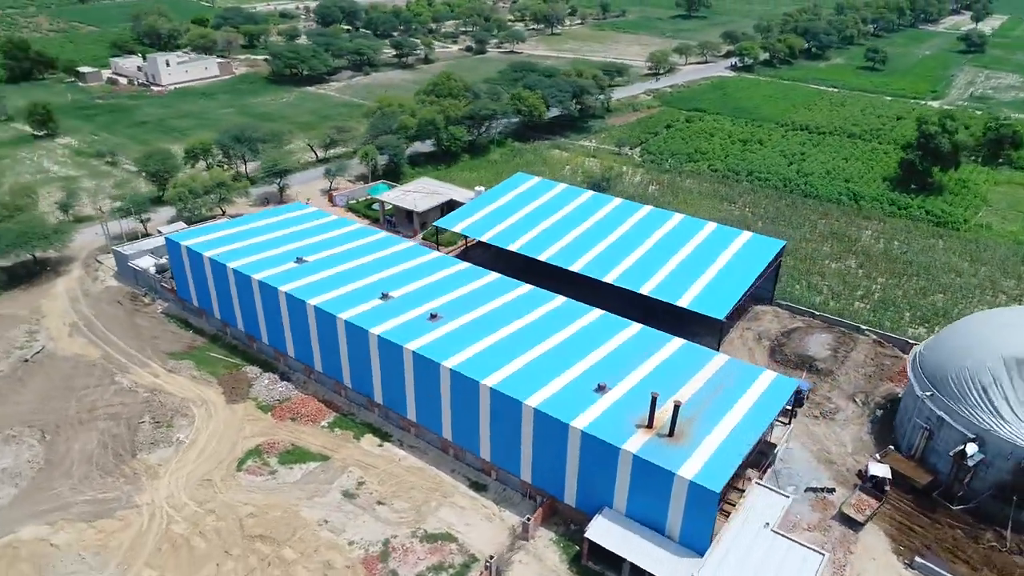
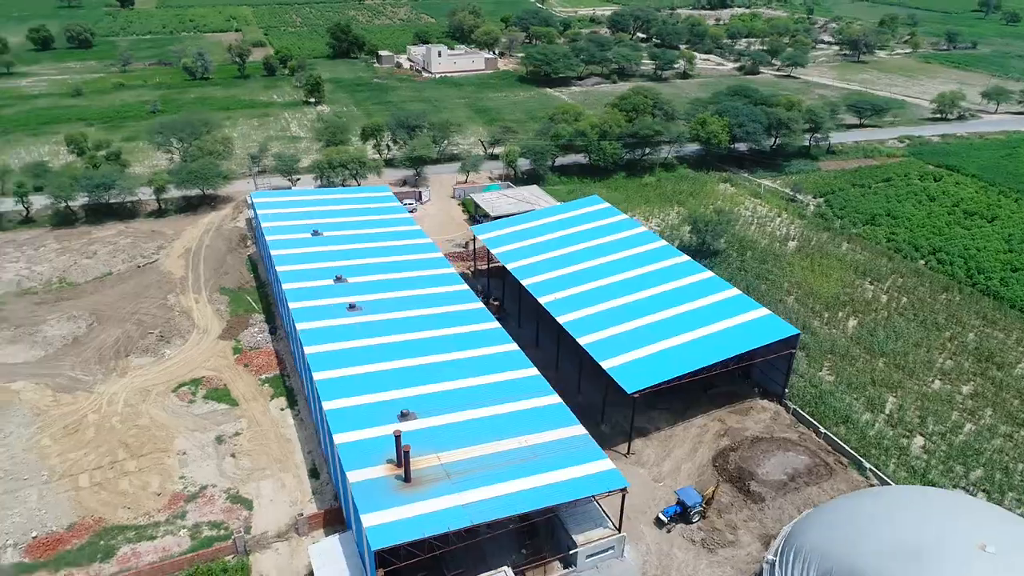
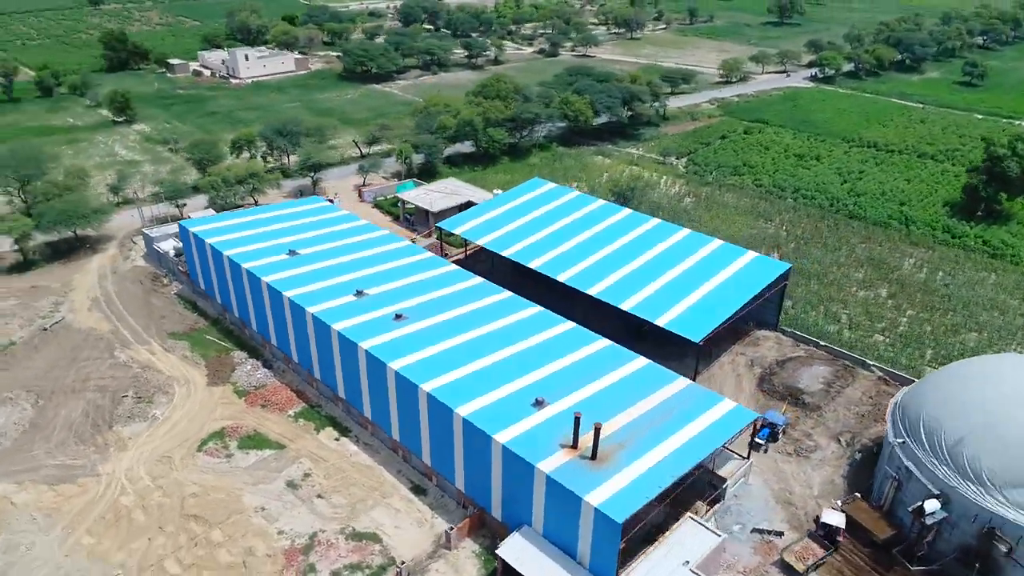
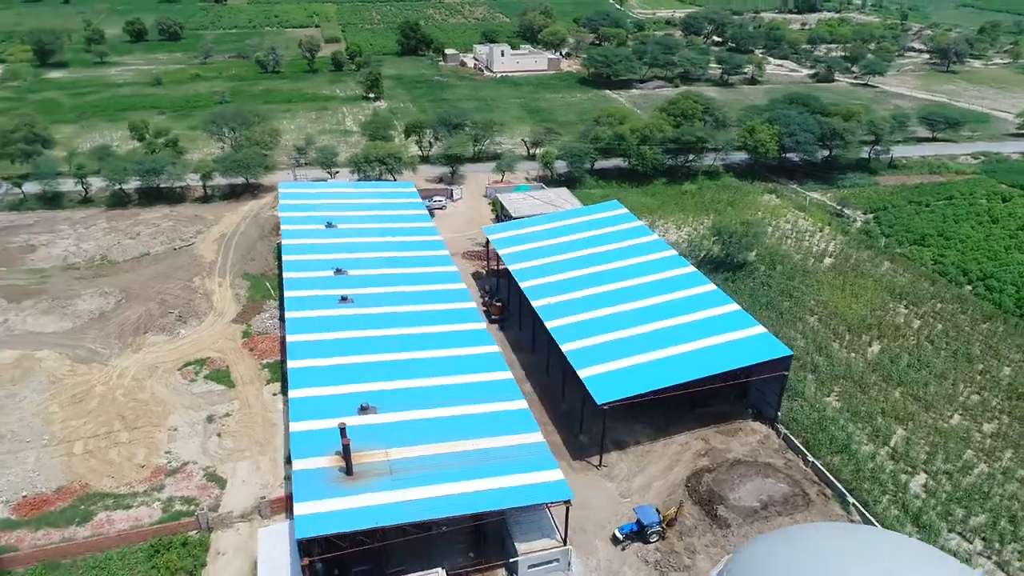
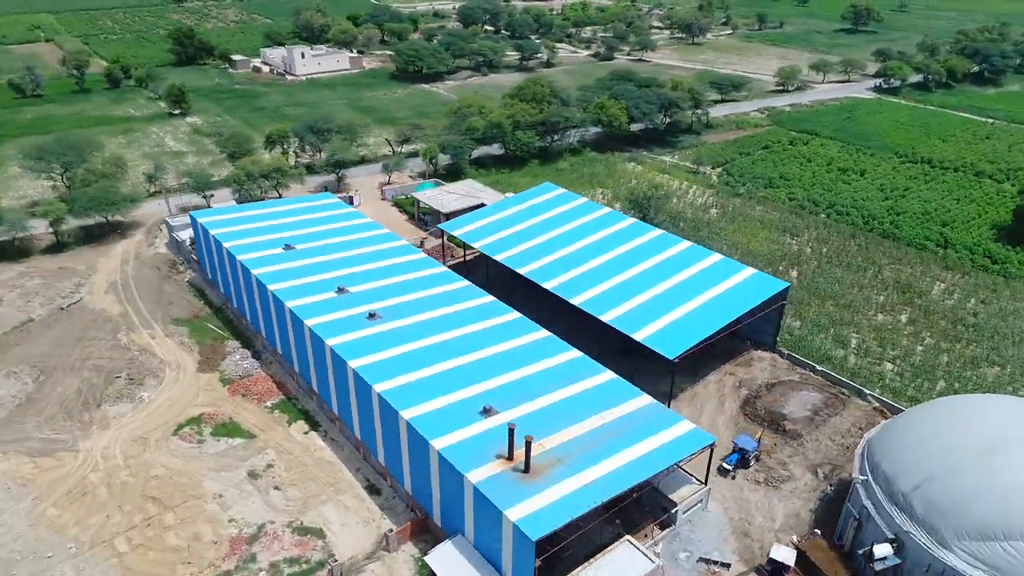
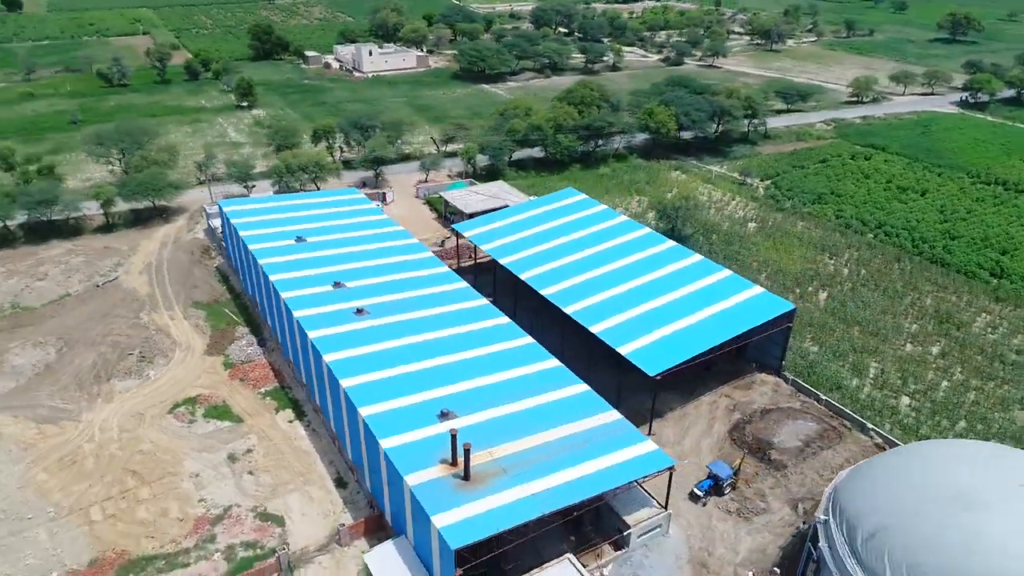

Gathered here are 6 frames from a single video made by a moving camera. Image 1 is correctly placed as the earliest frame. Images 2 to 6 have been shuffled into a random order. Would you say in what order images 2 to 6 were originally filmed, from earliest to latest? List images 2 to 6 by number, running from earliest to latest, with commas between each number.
3, 5, 6, 2, 4
